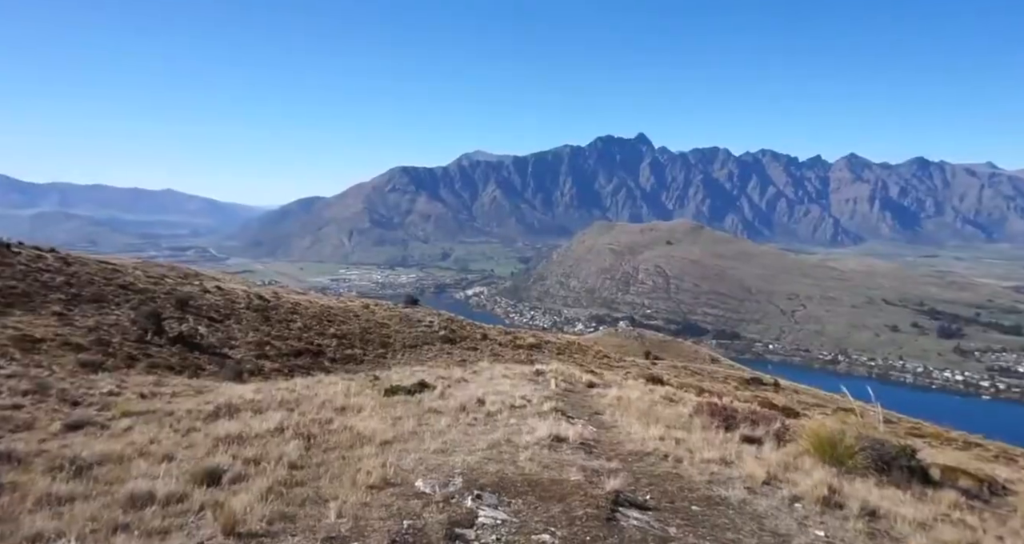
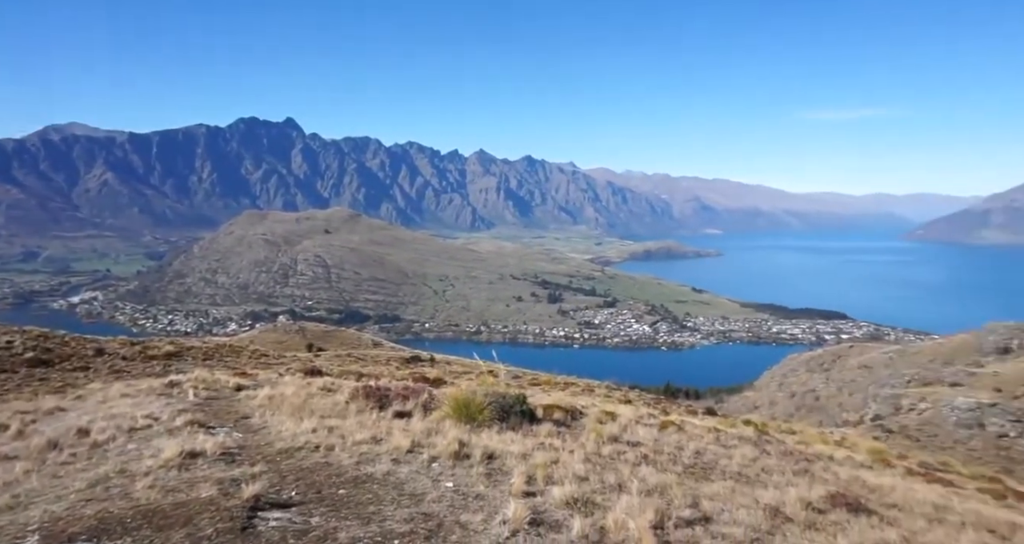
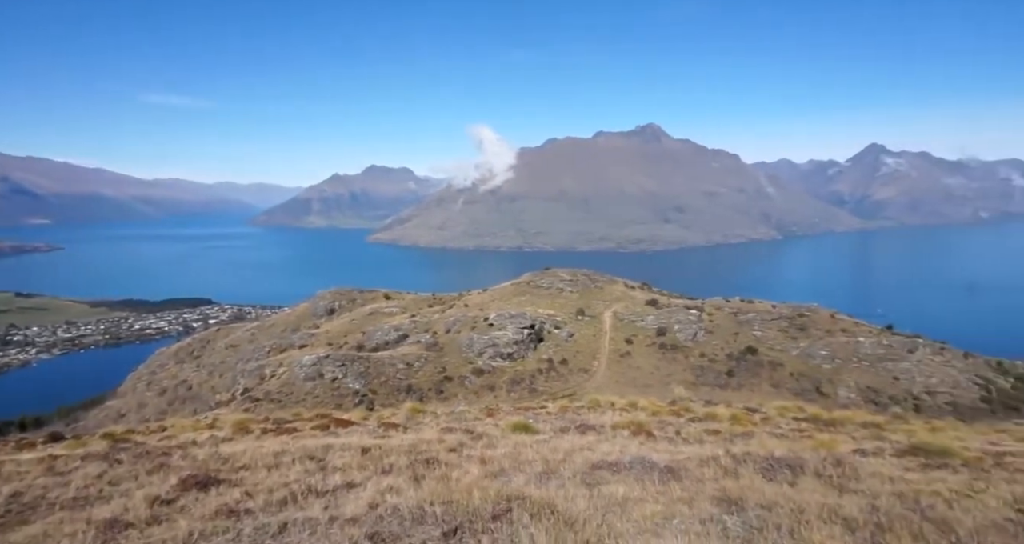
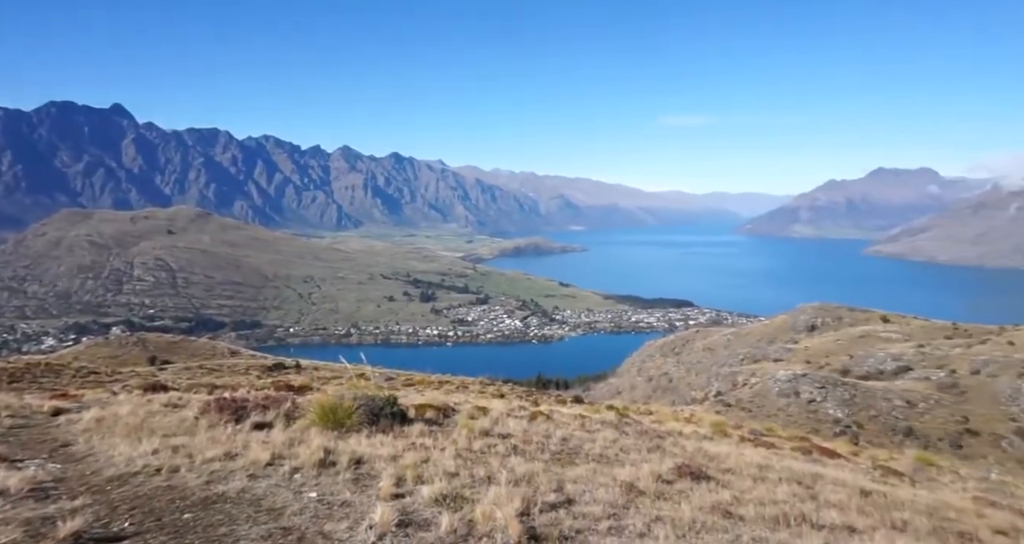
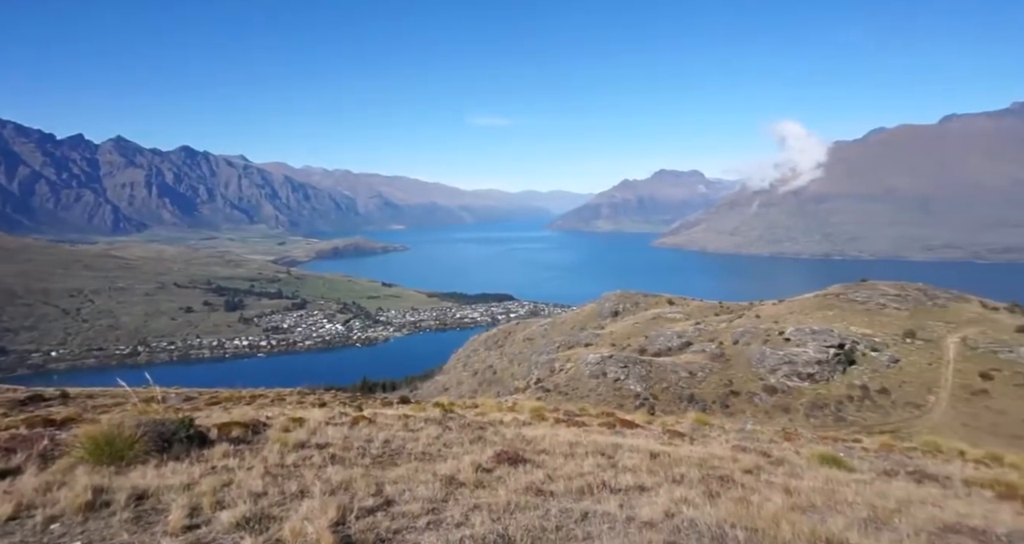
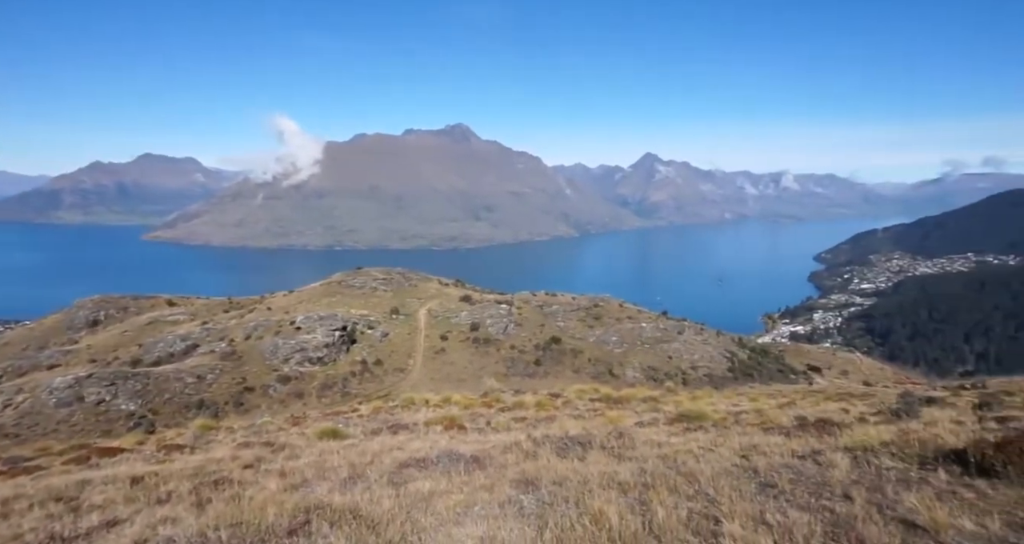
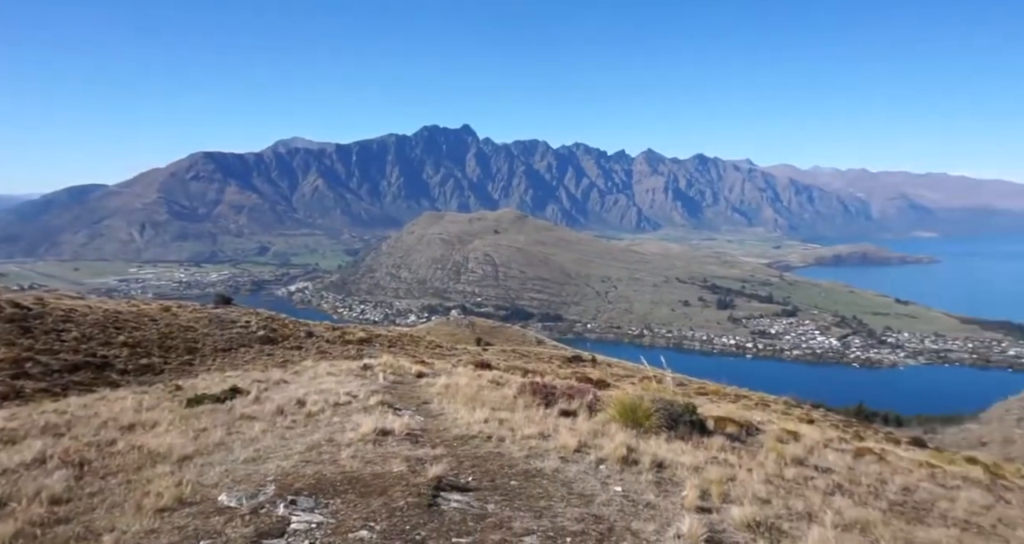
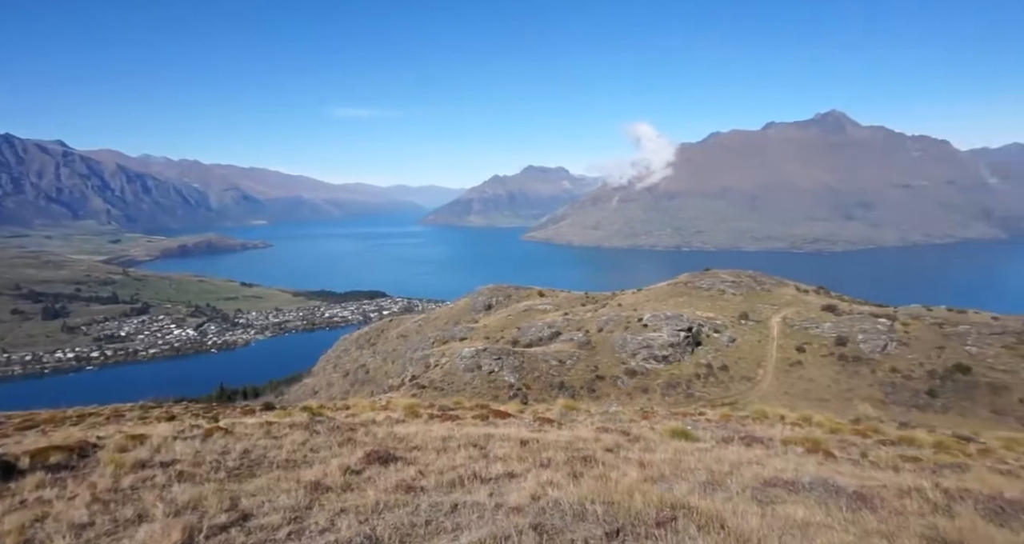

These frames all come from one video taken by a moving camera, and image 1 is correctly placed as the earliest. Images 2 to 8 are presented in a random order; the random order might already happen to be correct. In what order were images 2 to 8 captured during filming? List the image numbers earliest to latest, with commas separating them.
7, 2, 4, 5, 8, 3, 6
